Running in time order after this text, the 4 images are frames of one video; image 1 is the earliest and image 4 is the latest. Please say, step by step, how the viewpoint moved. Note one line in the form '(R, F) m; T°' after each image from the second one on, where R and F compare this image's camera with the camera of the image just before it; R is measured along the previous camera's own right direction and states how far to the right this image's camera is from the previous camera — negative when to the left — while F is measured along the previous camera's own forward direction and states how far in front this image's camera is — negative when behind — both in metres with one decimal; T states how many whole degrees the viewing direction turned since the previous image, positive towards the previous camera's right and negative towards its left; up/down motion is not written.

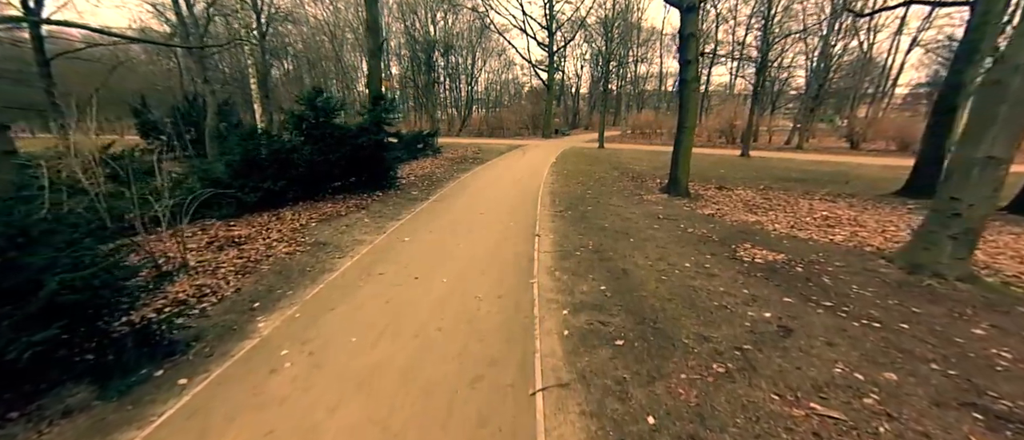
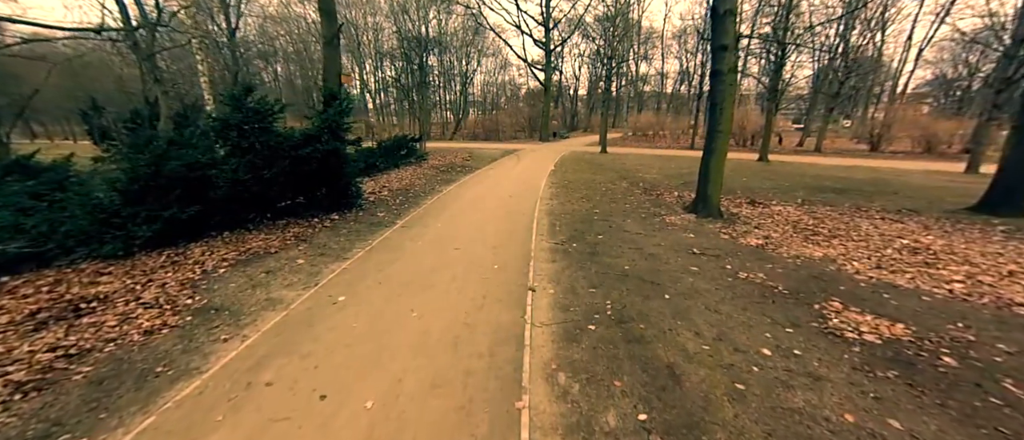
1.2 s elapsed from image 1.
(+0.2, +1.9) m; 0°
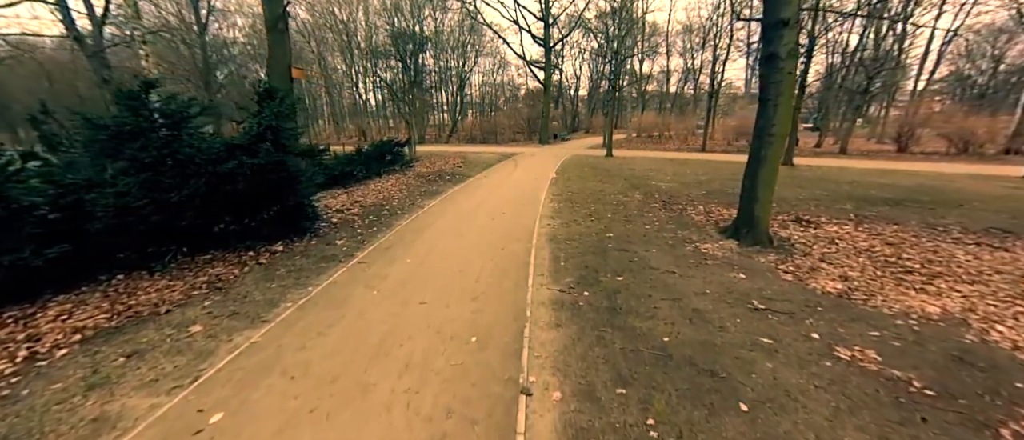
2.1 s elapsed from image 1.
(+0.2, +1.7) m; 0°
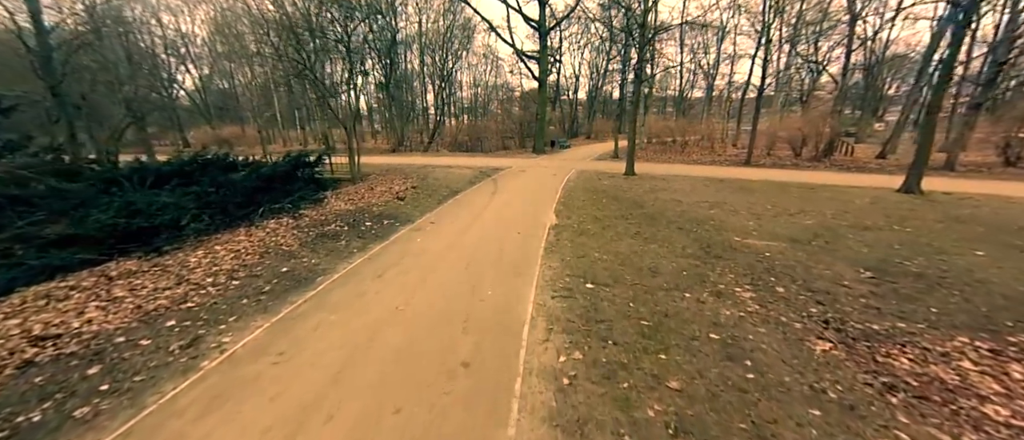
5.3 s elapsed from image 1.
(+0.8, +6.3) m; +1°
